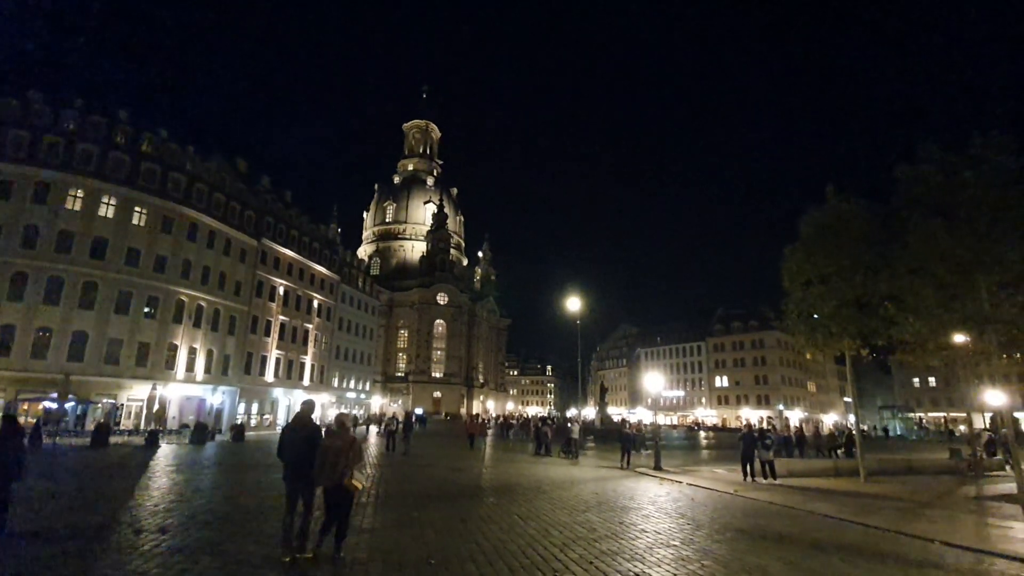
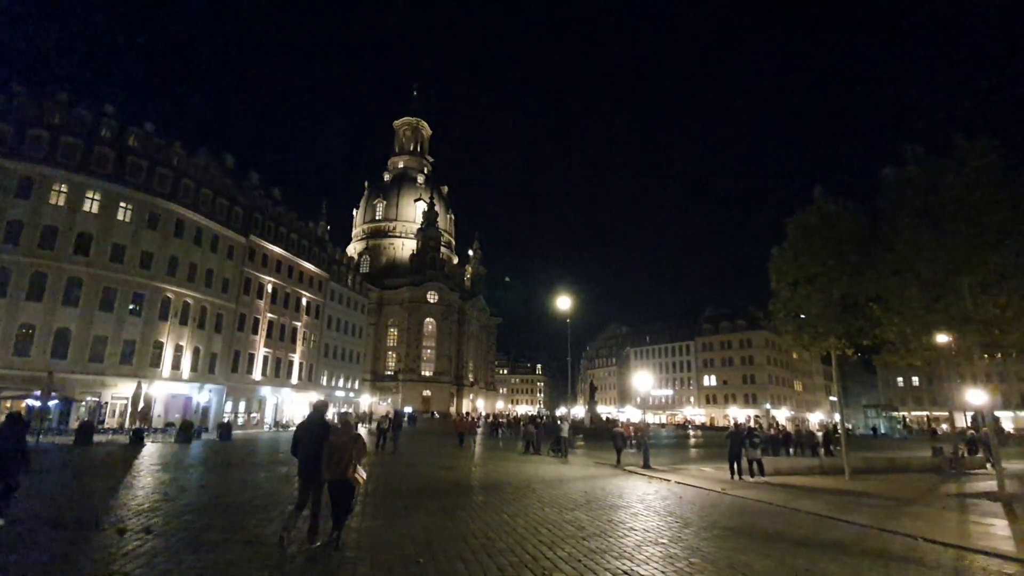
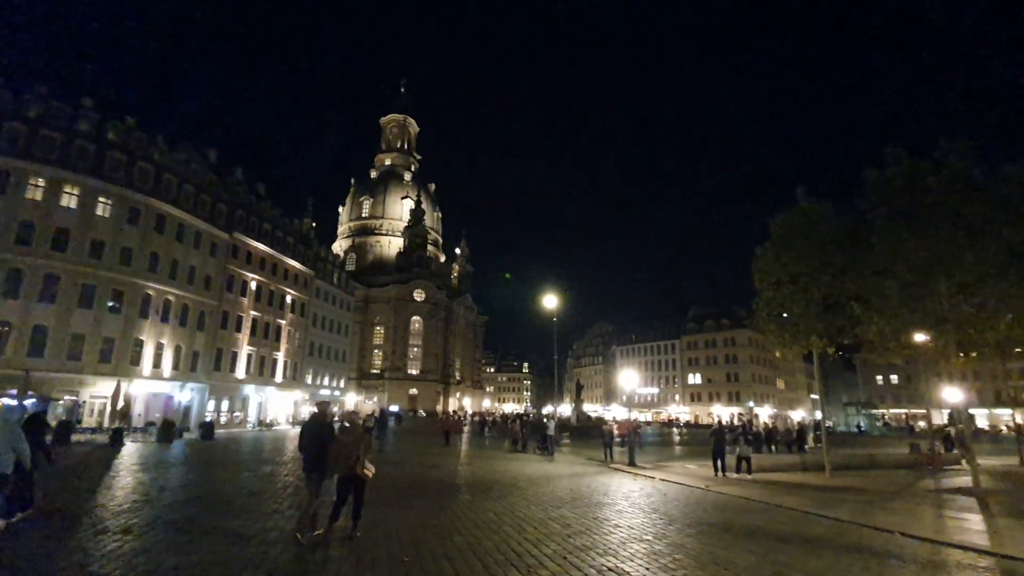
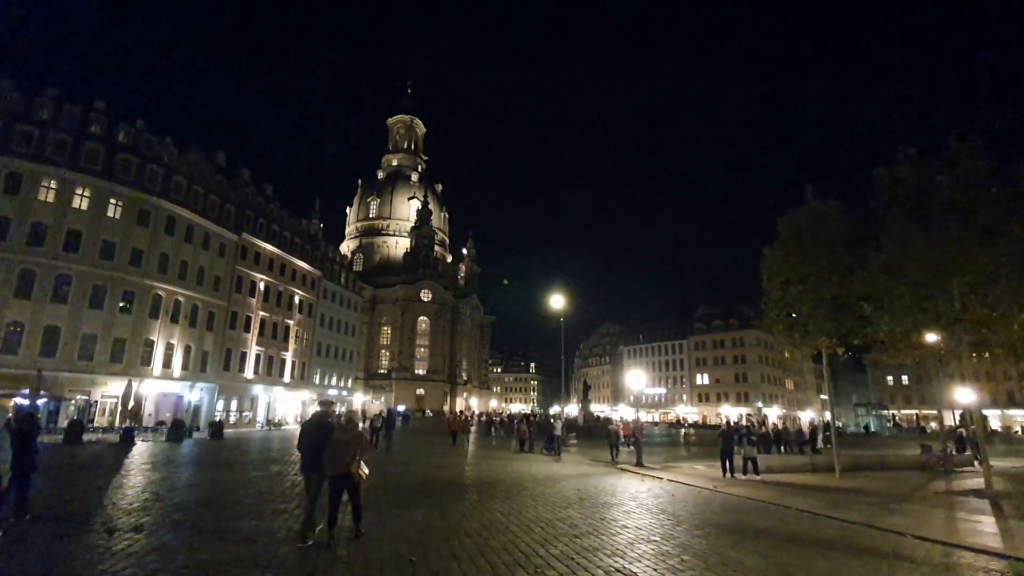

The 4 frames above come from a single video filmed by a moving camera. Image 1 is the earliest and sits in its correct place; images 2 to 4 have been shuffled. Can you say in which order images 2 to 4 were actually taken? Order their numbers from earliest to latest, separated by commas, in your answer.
2, 4, 3
